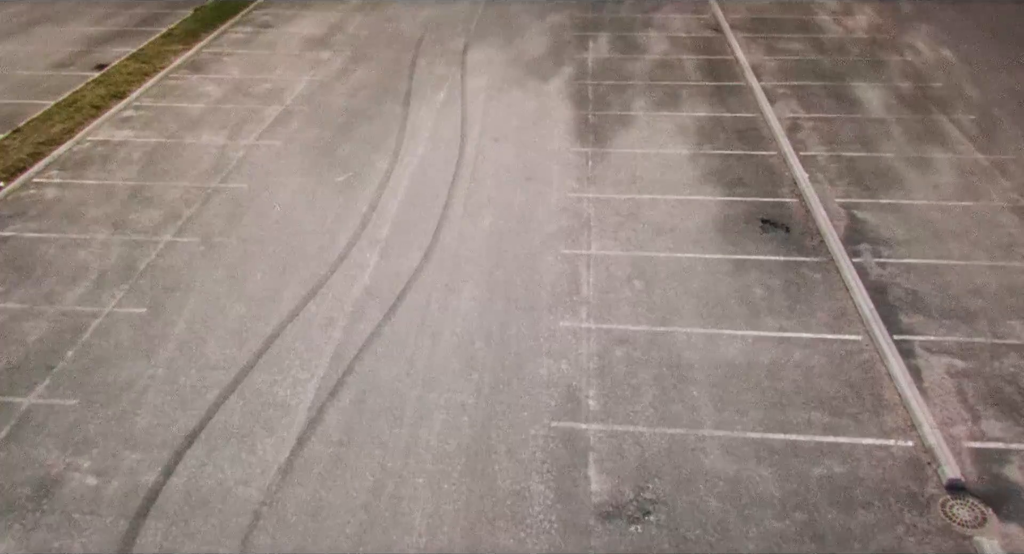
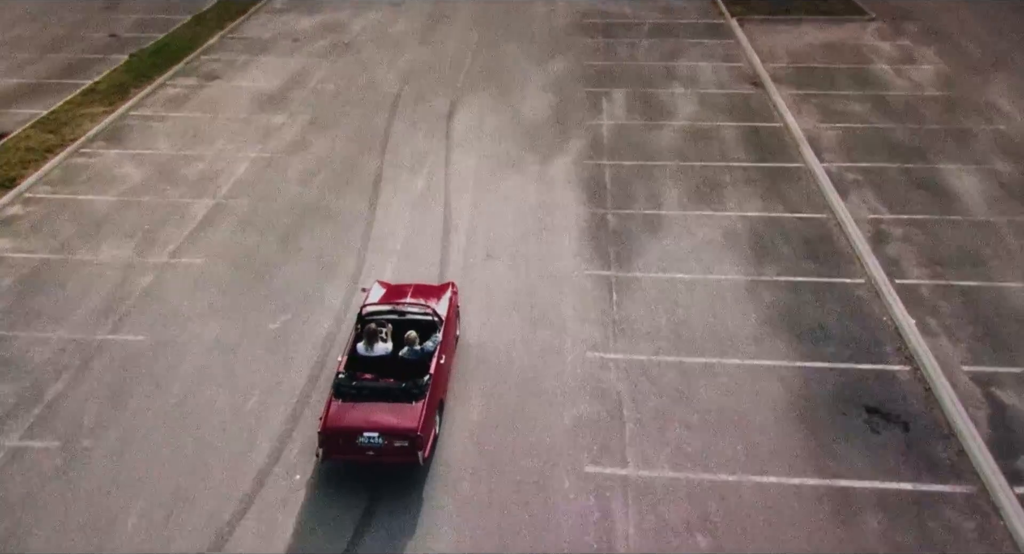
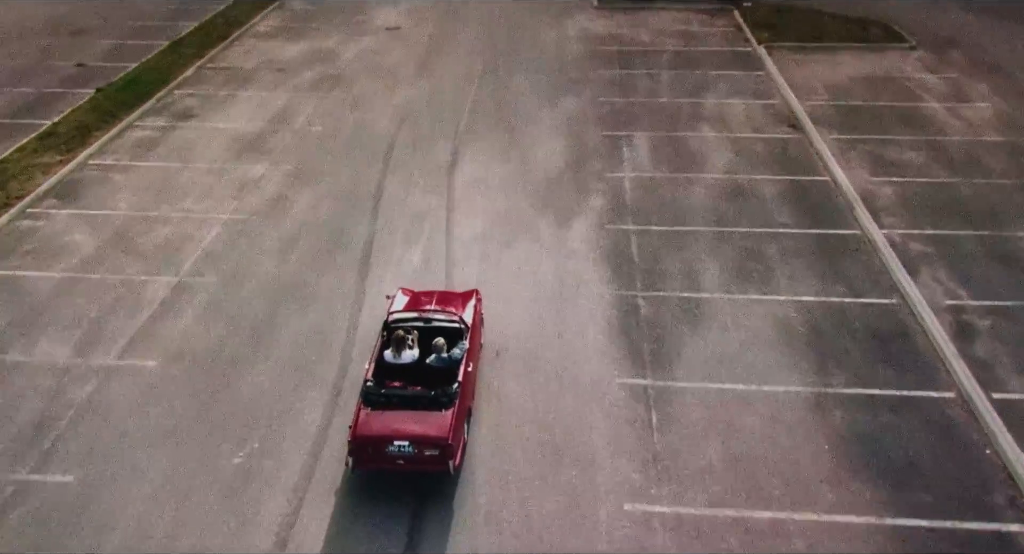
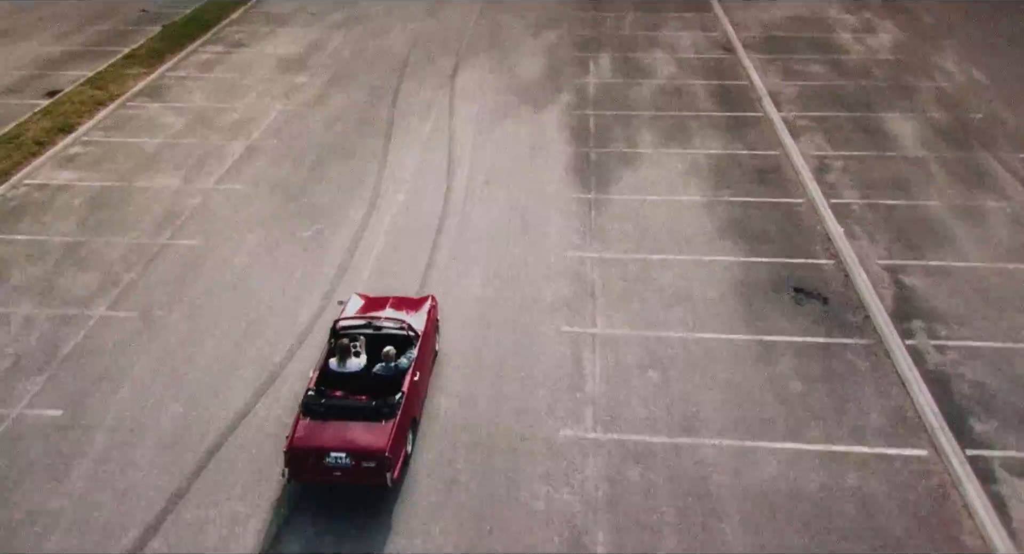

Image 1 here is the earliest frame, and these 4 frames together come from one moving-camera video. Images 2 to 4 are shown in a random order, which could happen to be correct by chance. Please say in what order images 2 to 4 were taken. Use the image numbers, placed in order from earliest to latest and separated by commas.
4, 2, 3
